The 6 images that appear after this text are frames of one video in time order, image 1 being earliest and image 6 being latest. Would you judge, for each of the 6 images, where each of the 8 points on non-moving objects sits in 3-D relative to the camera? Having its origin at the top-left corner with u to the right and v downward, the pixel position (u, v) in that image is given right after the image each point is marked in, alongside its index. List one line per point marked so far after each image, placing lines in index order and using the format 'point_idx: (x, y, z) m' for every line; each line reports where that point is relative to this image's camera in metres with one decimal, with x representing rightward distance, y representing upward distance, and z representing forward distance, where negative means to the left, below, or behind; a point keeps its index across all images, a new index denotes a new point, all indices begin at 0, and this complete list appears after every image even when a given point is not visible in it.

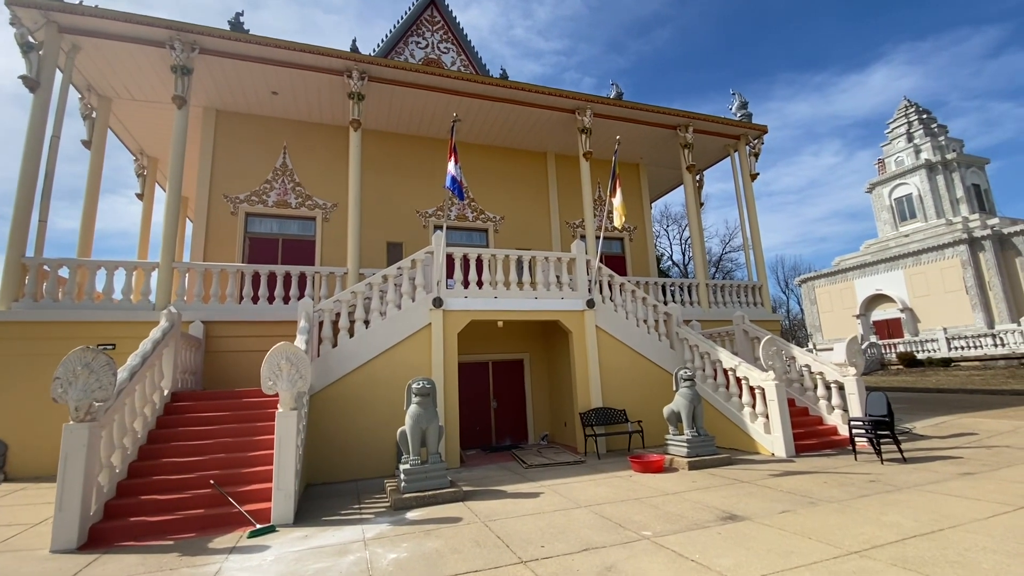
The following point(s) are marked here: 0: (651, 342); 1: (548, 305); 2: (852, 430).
0: (+2.9, -1.1, +9.7) m
1: (+0.7, -0.4, +9.5) m
2: (+5.2, -2.2, +7.2) m
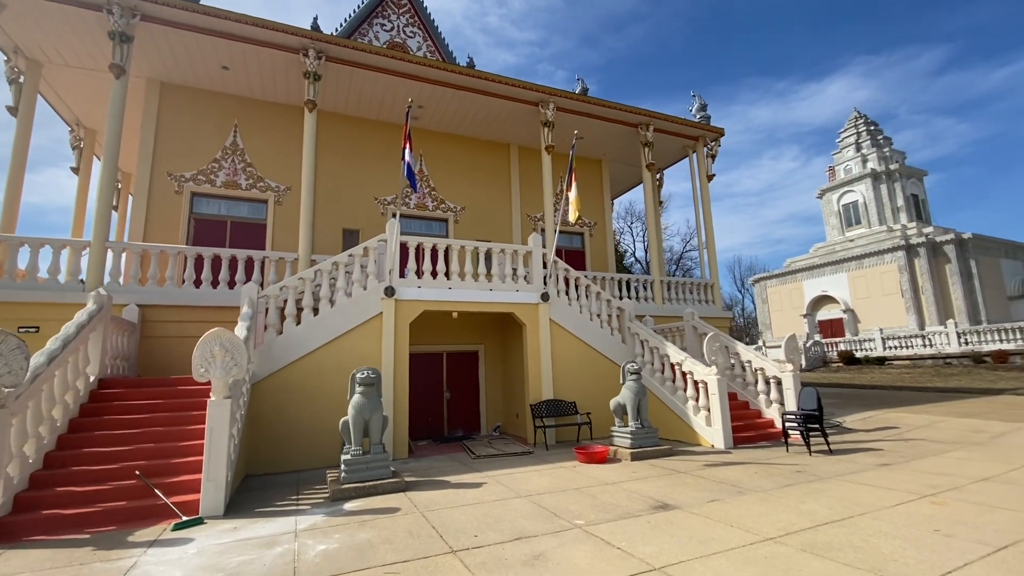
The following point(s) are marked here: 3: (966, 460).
0: (+1.9, -1.0, +9.8) m
1: (-0.2, -0.2, +9.5) m
2: (+4.3, -2.2, +7.6) m
3: (+5.8, -2.2, +6.1) m
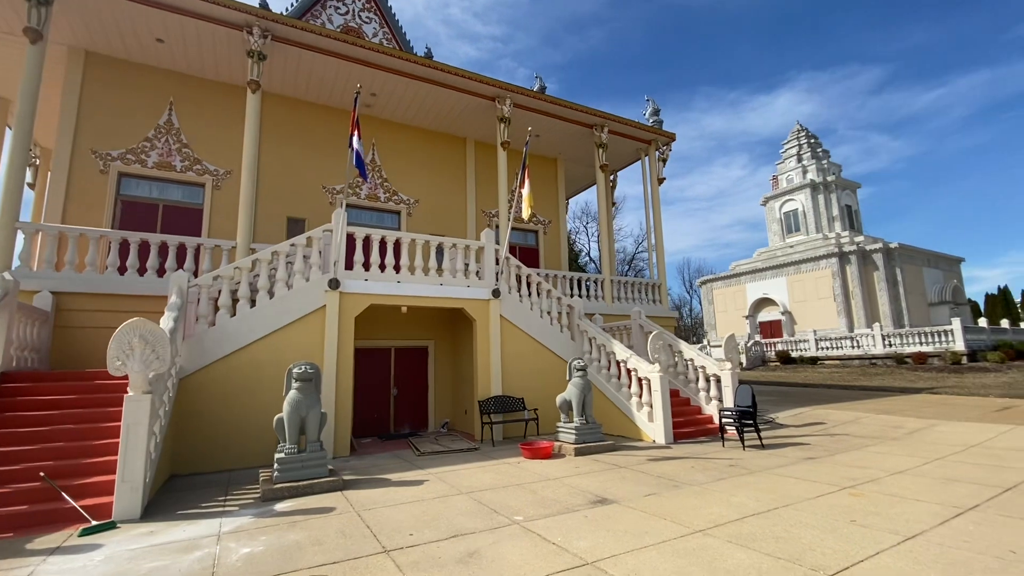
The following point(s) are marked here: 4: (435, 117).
0: (+0.9, -0.9, +9.9) m
1: (-1.2, -0.1, +9.3) m
2: (+3.5, -2.2, +7.9) m
3: (+5.0, -2.2, +6.5) m
4: (-2.1, +4.7, +13.2) m
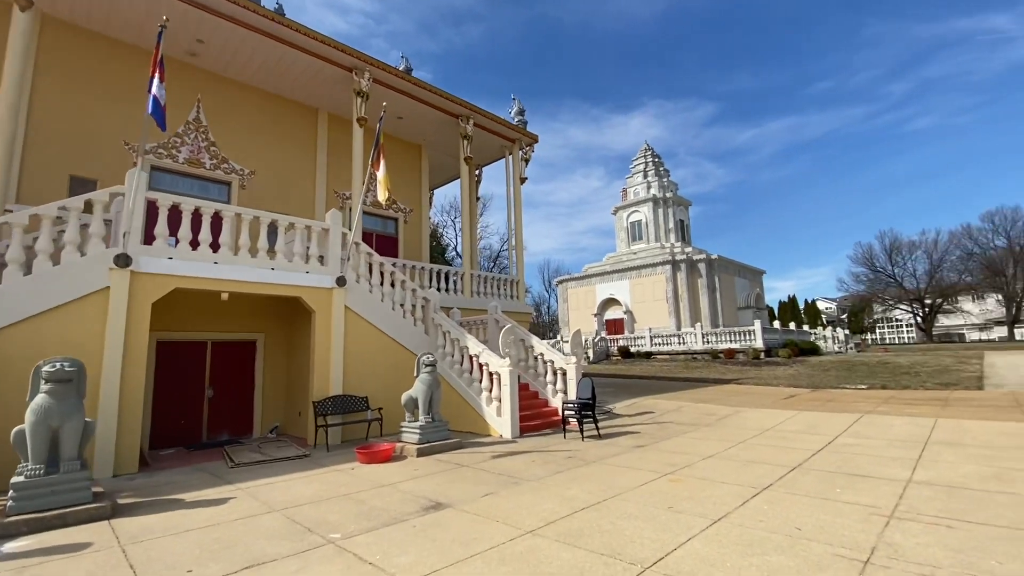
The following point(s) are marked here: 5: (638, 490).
0: (-2.1, -0.8, +9.3) m
1: (-3.9, +0.2, +8.2) m
2: (+0.9, -2.1, +8.1) m
3: (+2.8, -2.3, +7.2) m
4: (-5.6, +5.1, +11.7) m
5: (+1.3, -2.0, +4.8) m
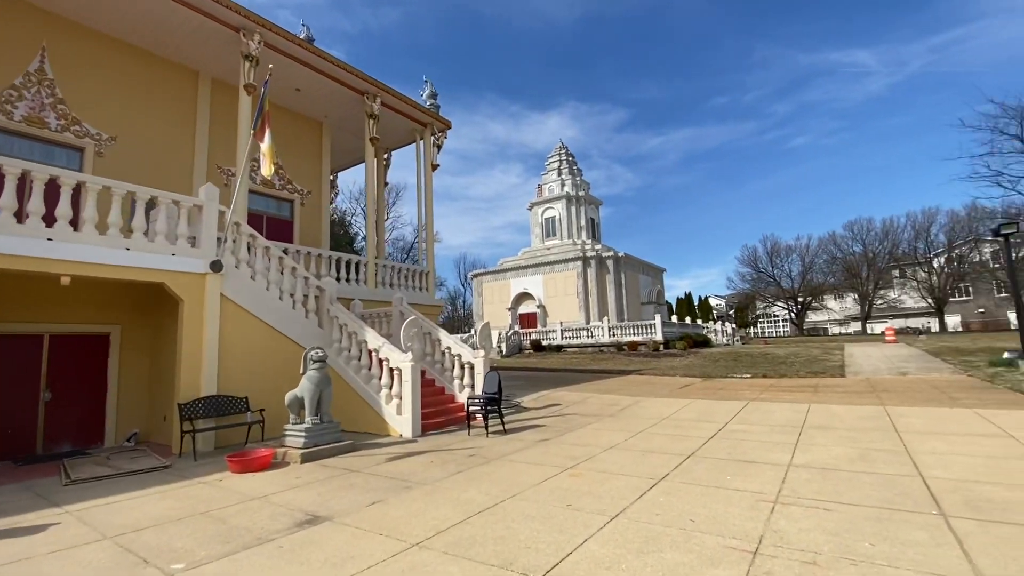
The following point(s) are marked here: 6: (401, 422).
0: (-3.8, -0.5, +8.4) m
1: (-5.3, +0.4, +7.0) m
2: (-0.7, -1.9, +7.7) m
3: (+1.3, -2.1, +7.2) m
4: (-7.6, +5.4, +10.1) m
5: (+0.2, -1.9, +4.6) m
6: (-1.8, -2.1, +7.6) m
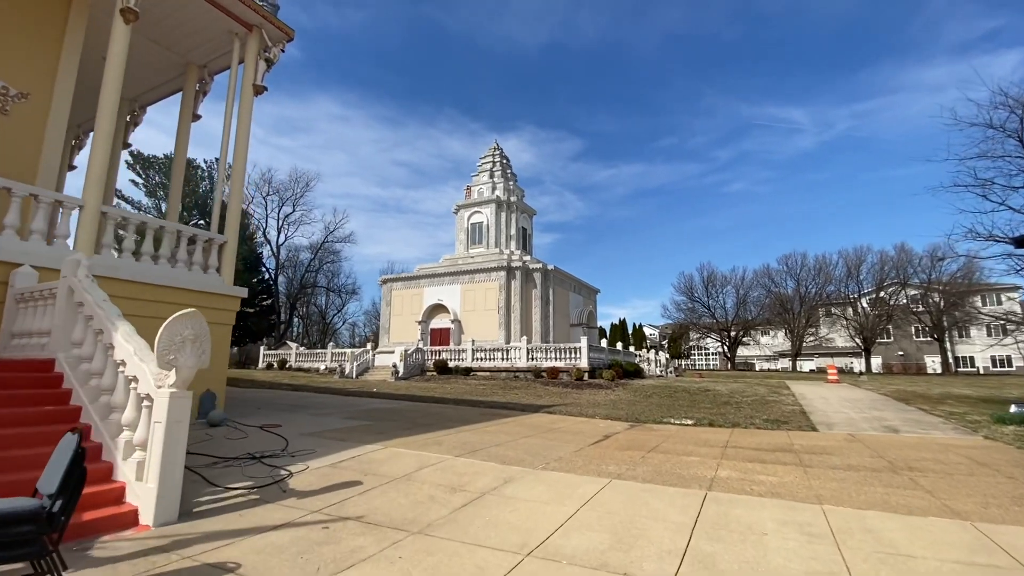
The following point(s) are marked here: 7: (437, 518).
0: (-6.1, +0.1, +3.3) m
1: (-7.4, +1.2, +1.8) m
2: (-3.0, -1.4, +2.9) m
3: (-0.9, -1.8, +2.6) m
4: (-9.7, +6.2, +4.8) m
5: (-1.7, -1.3, -0.1) m
6: (-4.0, -1.5, +2.6) m
7: (-0.6, -1.9, +4.1) m
